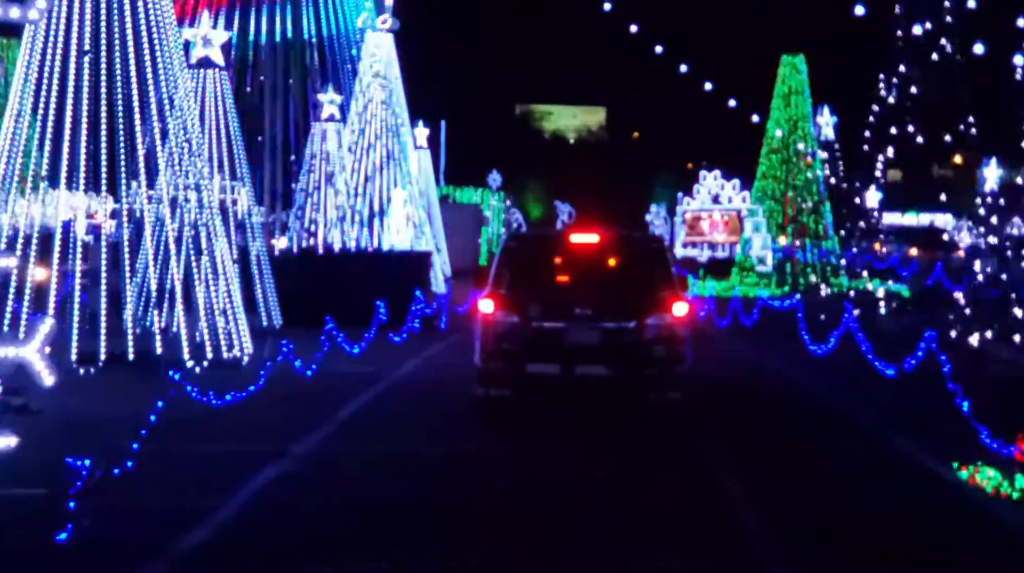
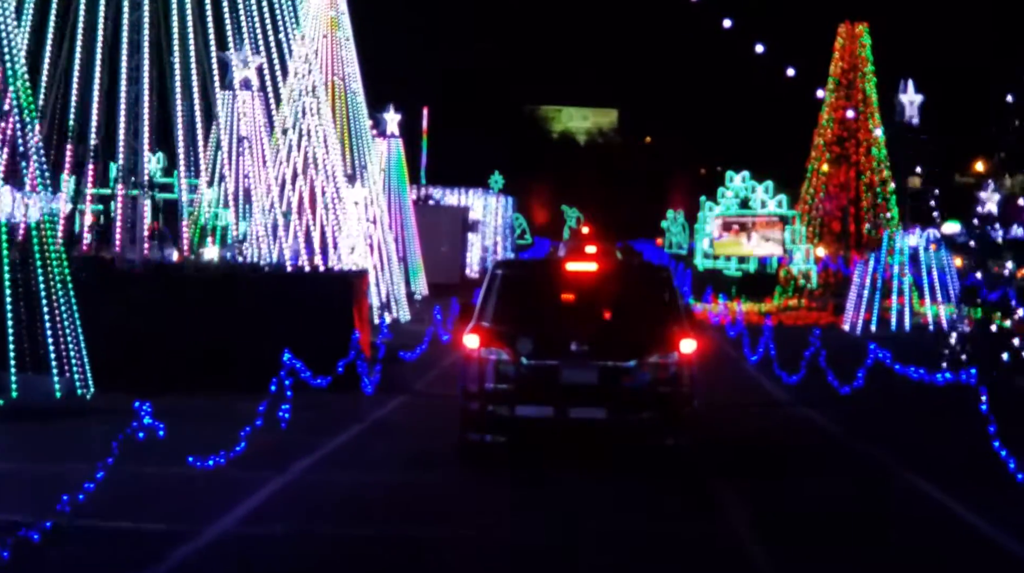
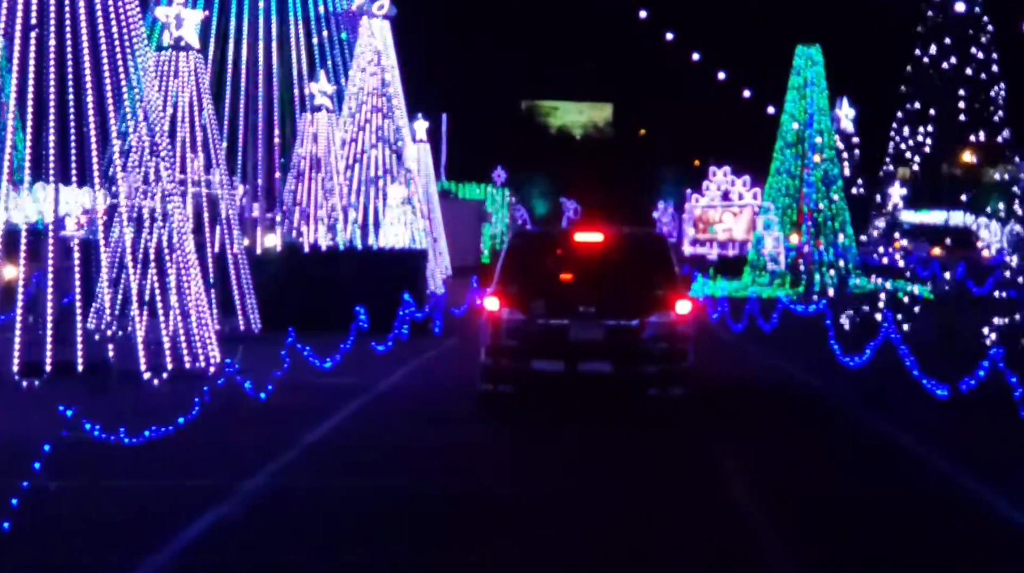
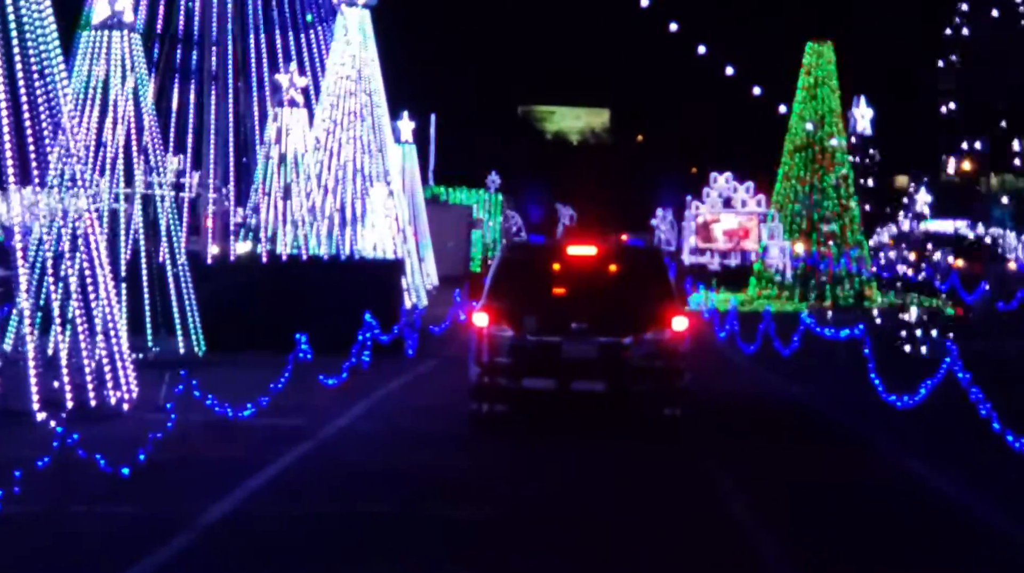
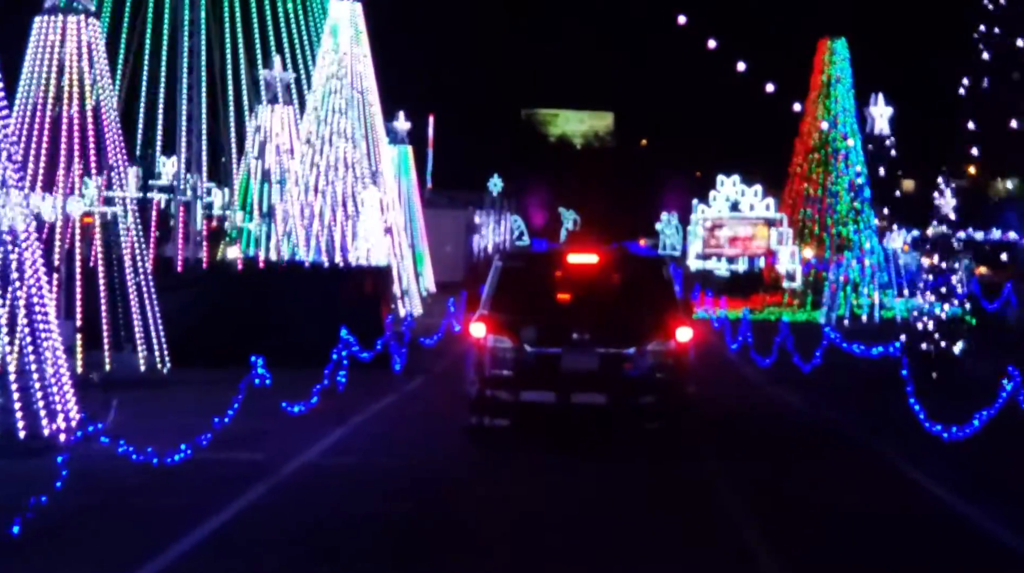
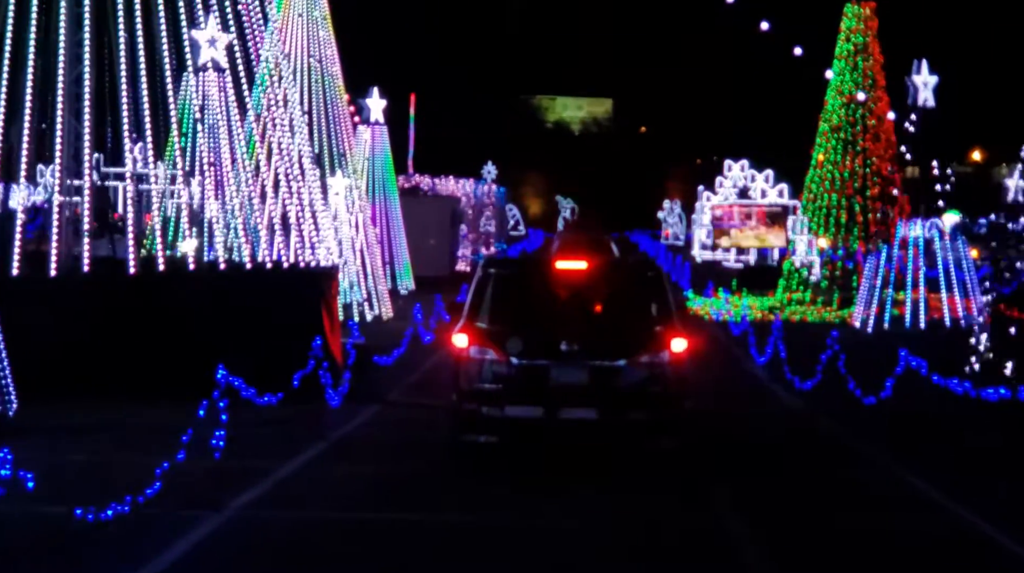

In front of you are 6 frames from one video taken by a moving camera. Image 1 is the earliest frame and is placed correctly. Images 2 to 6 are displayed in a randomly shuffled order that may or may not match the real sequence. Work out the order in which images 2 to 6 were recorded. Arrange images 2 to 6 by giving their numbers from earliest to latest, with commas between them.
3, 4, 5, 2, 6
